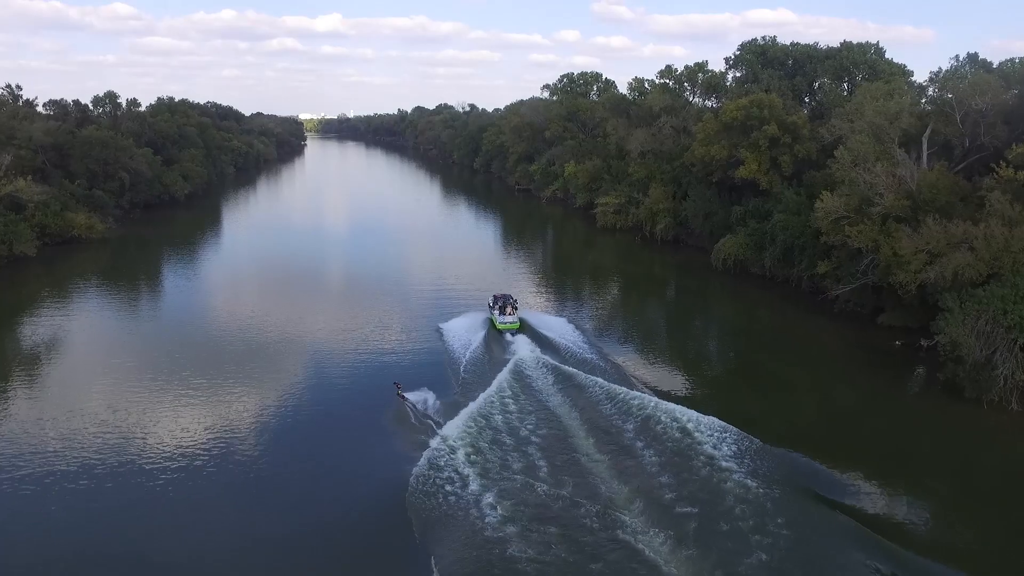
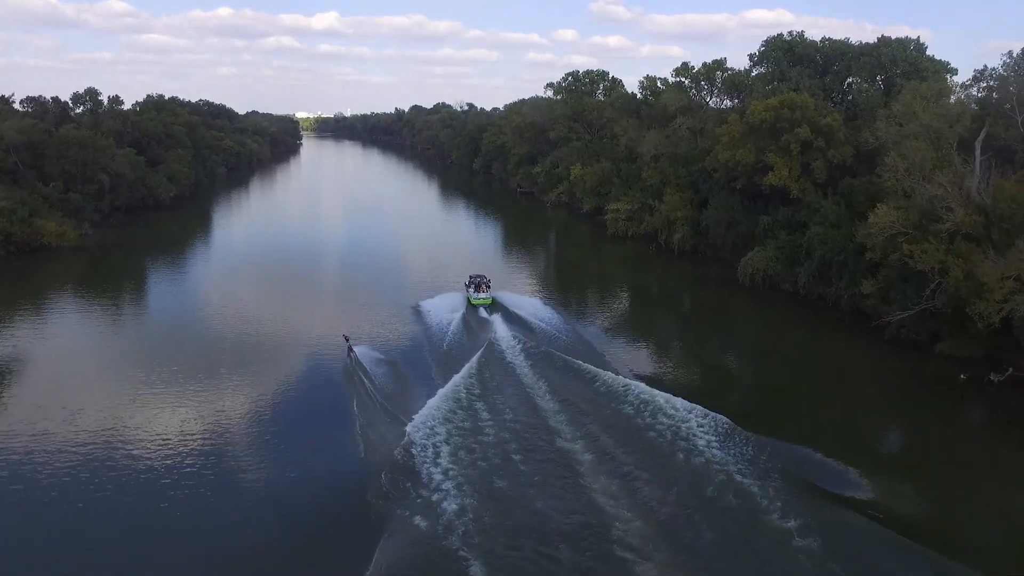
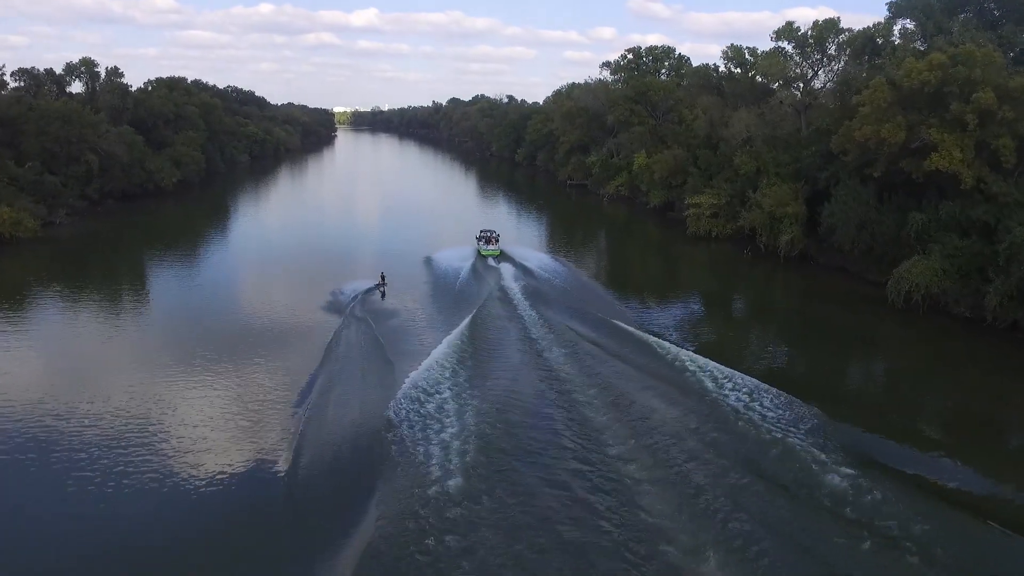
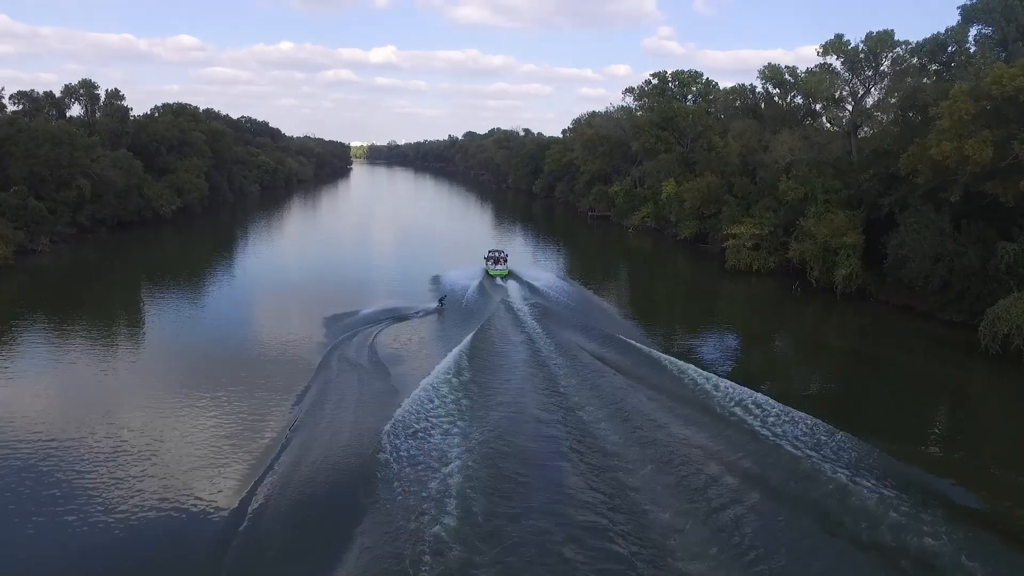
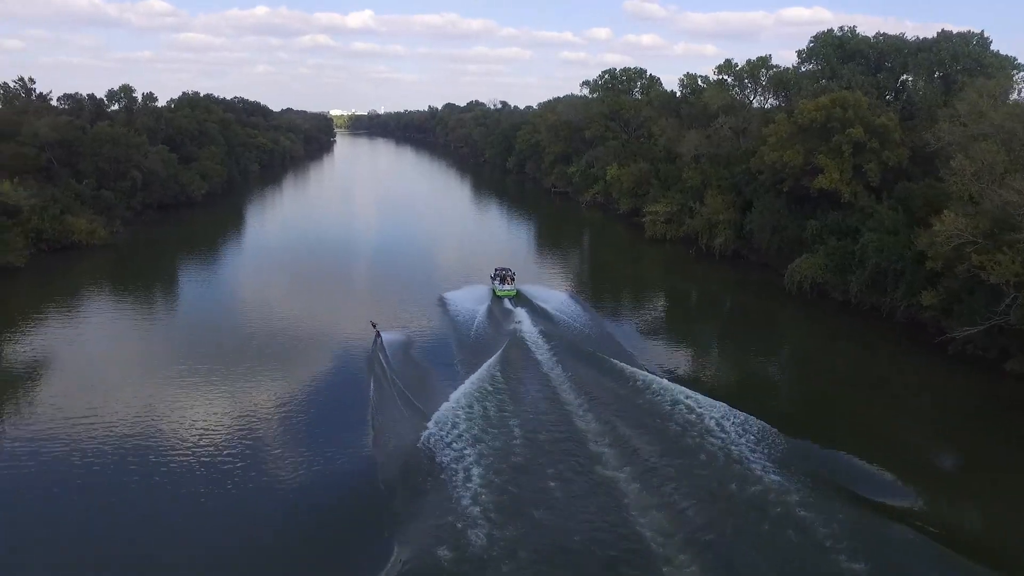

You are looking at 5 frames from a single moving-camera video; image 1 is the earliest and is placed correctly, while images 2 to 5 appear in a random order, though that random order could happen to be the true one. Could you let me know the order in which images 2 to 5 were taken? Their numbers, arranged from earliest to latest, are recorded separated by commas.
2, 5, 3, 4
